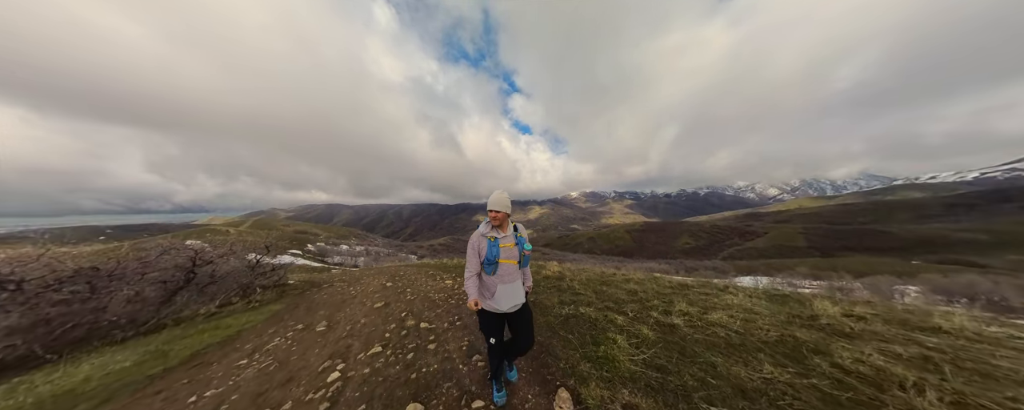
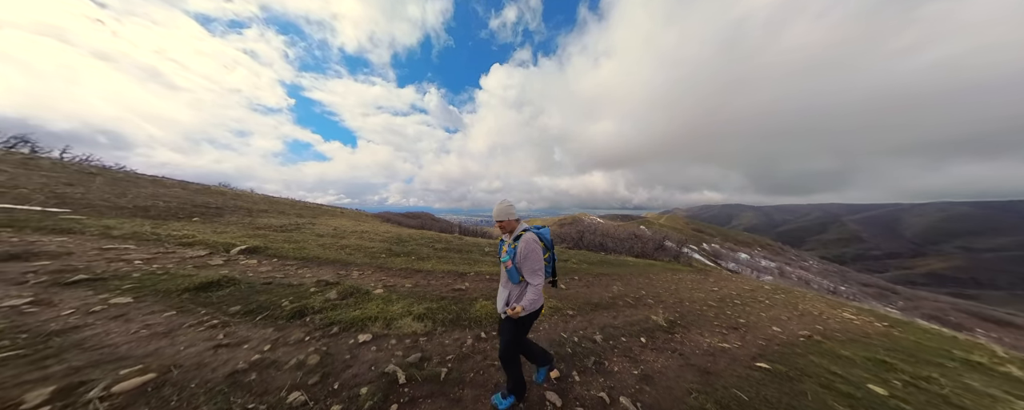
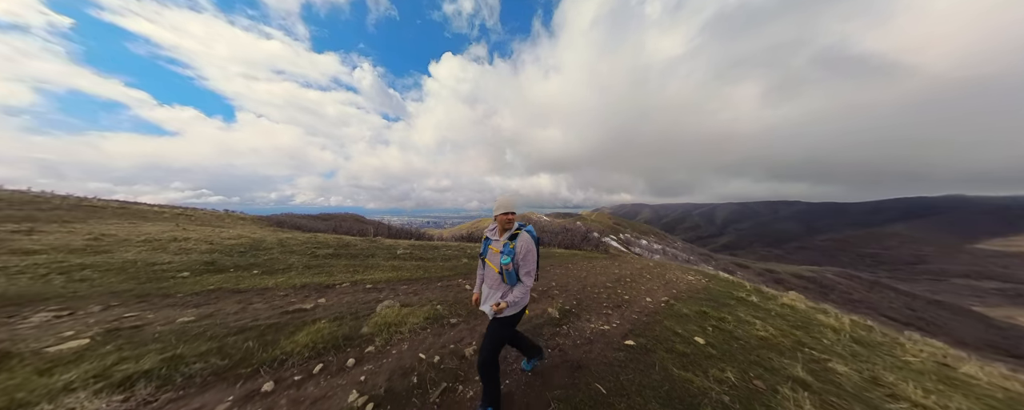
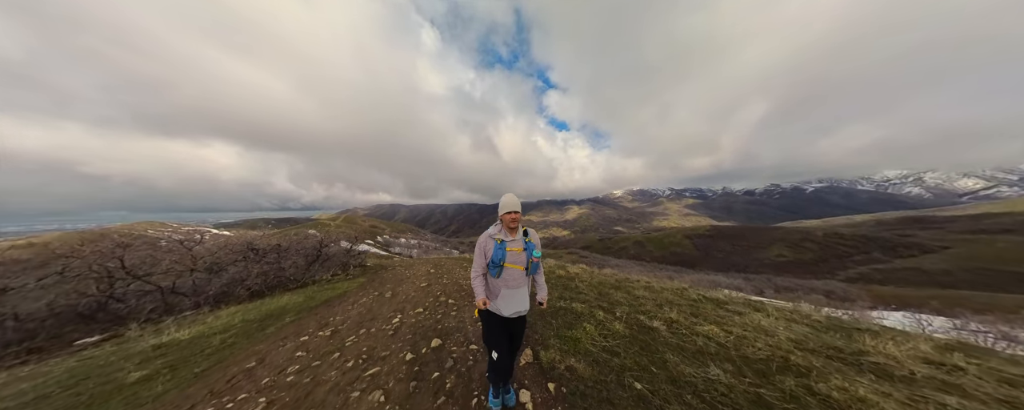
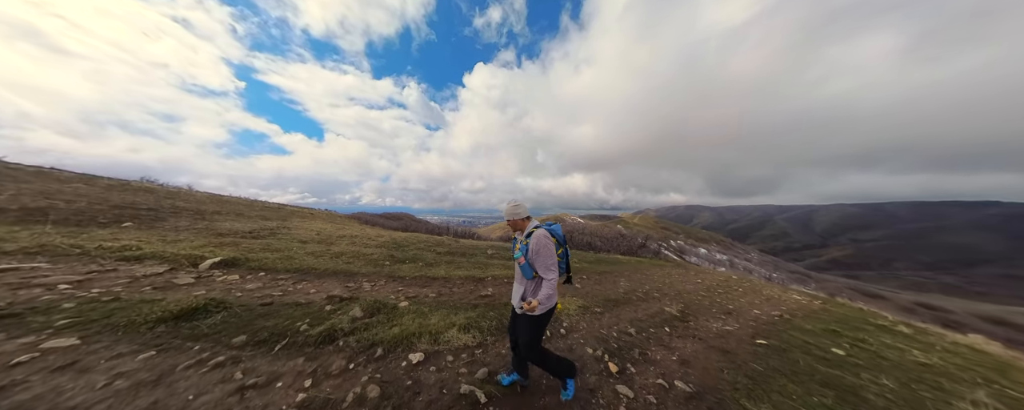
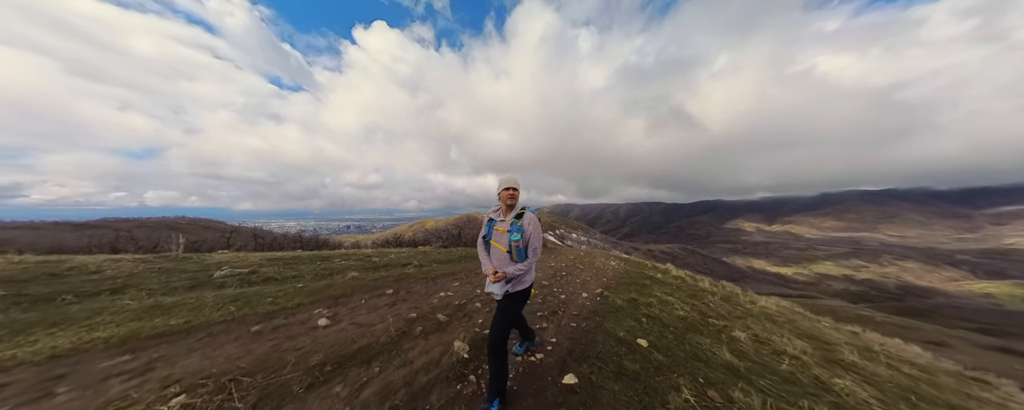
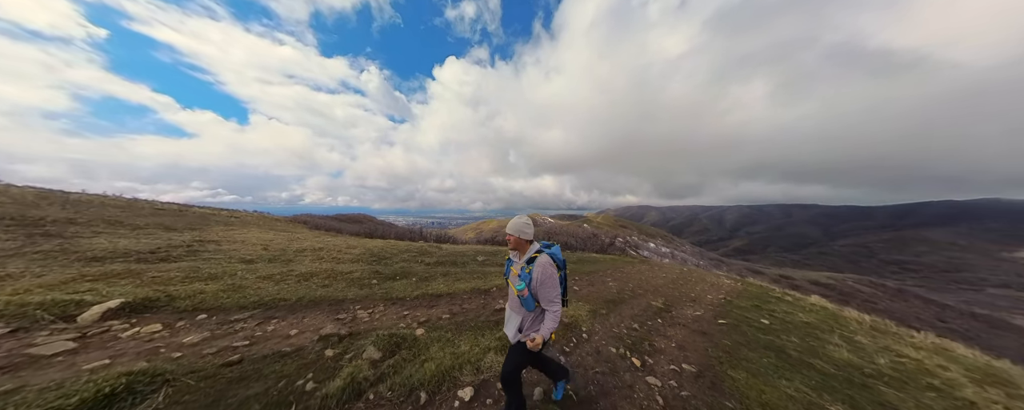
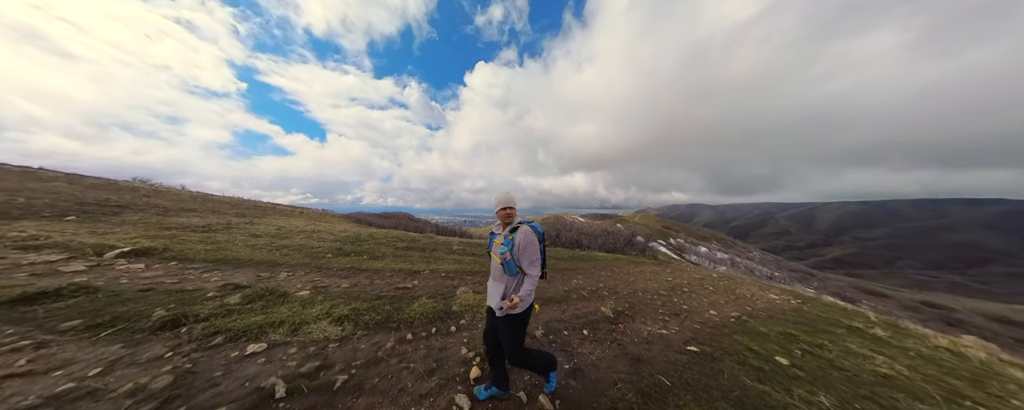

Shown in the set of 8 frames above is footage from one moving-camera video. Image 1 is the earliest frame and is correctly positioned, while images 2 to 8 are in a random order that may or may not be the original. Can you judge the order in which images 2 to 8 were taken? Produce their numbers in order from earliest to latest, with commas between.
4, 6, 3, 8, 2, 5, 7
